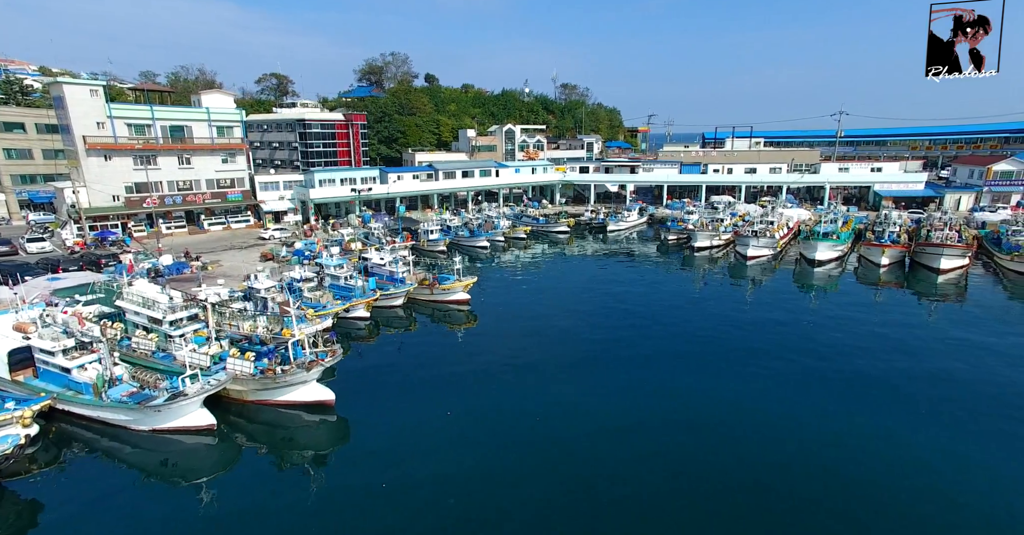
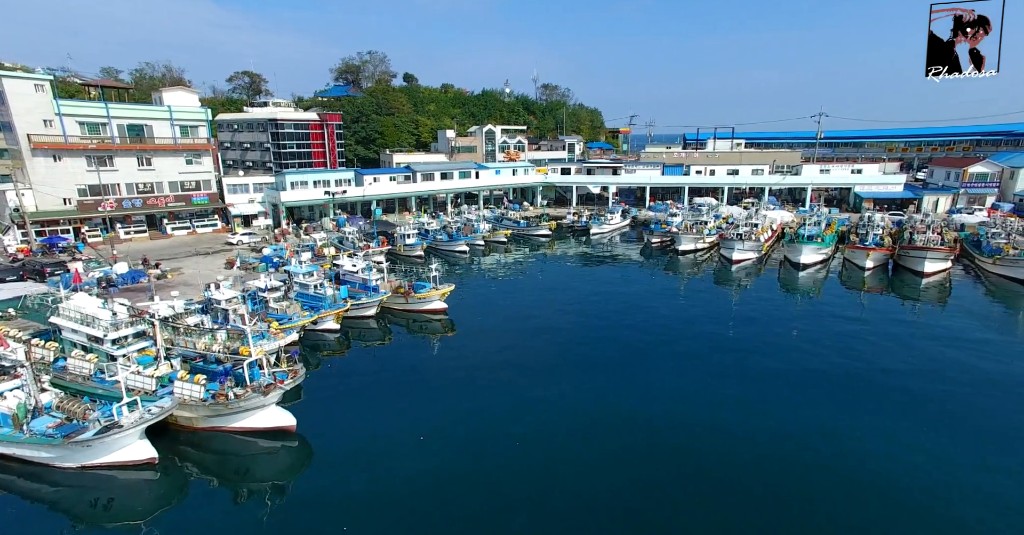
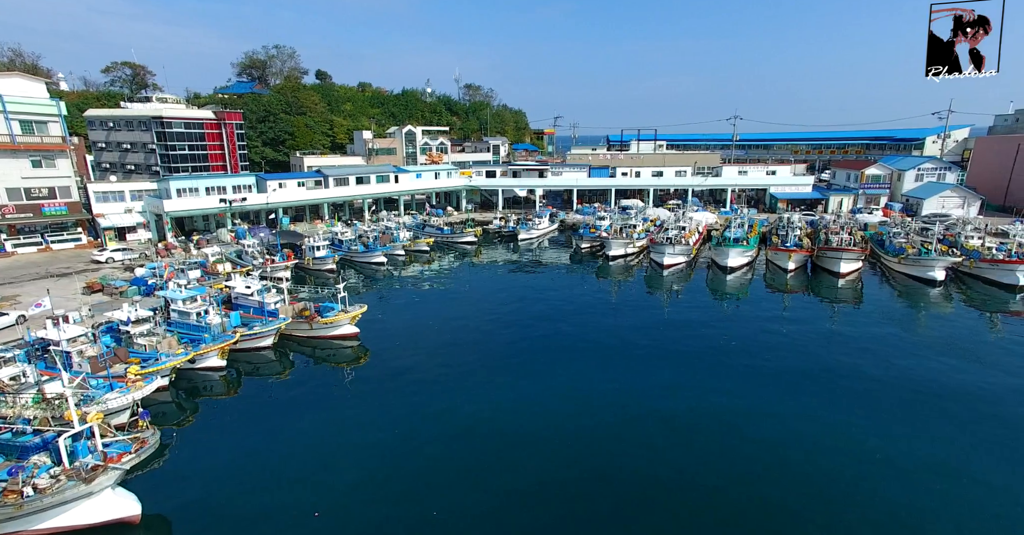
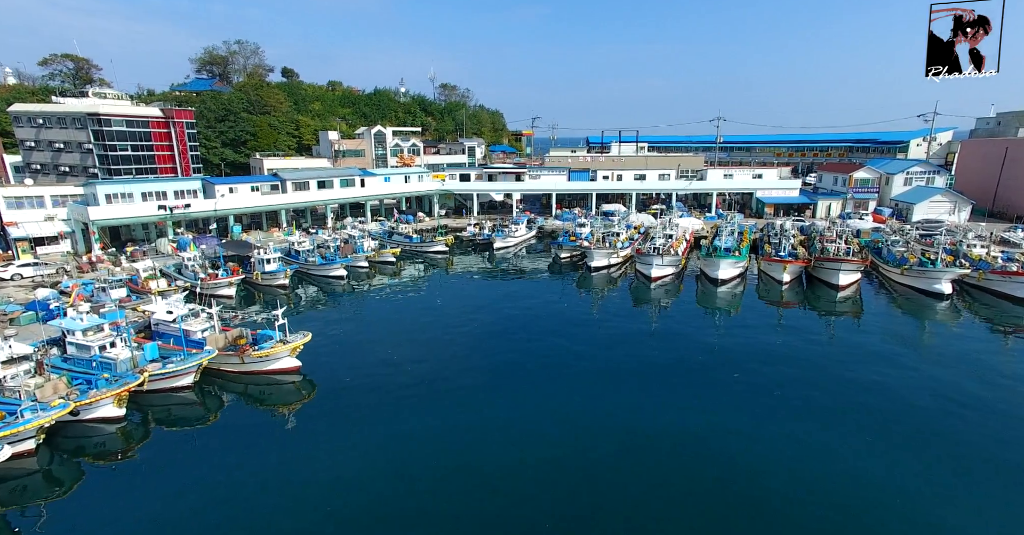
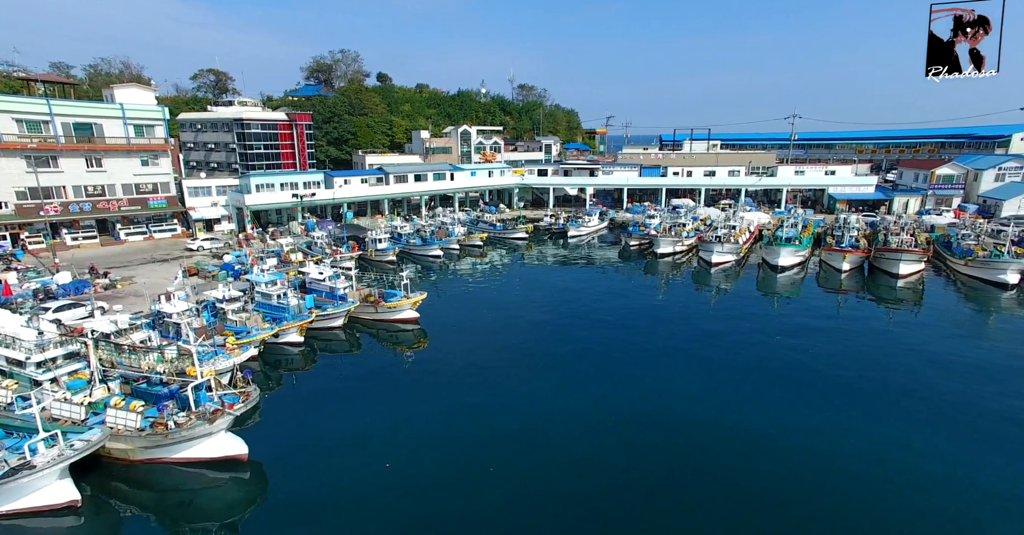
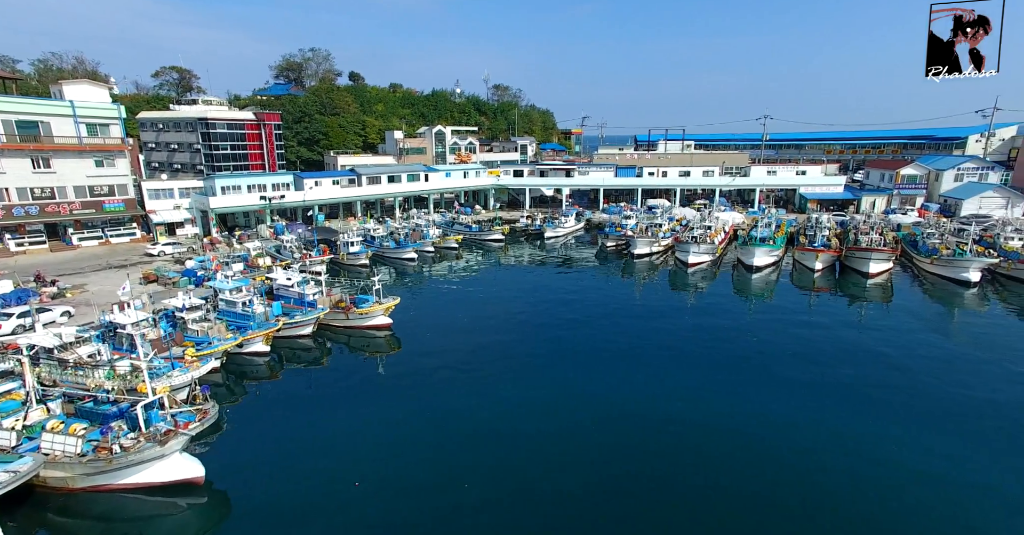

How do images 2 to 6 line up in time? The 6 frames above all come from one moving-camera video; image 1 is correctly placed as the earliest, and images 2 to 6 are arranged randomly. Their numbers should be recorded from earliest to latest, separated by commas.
2, 5, 6, 3, 4
